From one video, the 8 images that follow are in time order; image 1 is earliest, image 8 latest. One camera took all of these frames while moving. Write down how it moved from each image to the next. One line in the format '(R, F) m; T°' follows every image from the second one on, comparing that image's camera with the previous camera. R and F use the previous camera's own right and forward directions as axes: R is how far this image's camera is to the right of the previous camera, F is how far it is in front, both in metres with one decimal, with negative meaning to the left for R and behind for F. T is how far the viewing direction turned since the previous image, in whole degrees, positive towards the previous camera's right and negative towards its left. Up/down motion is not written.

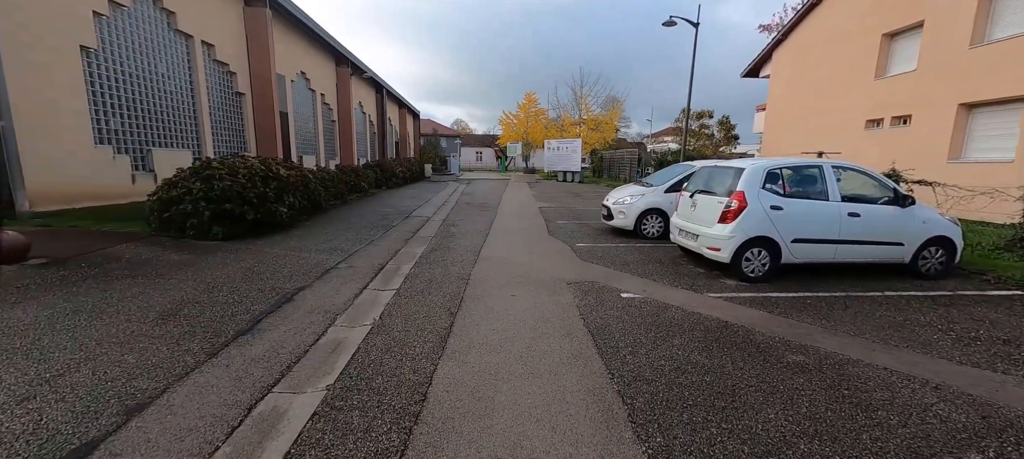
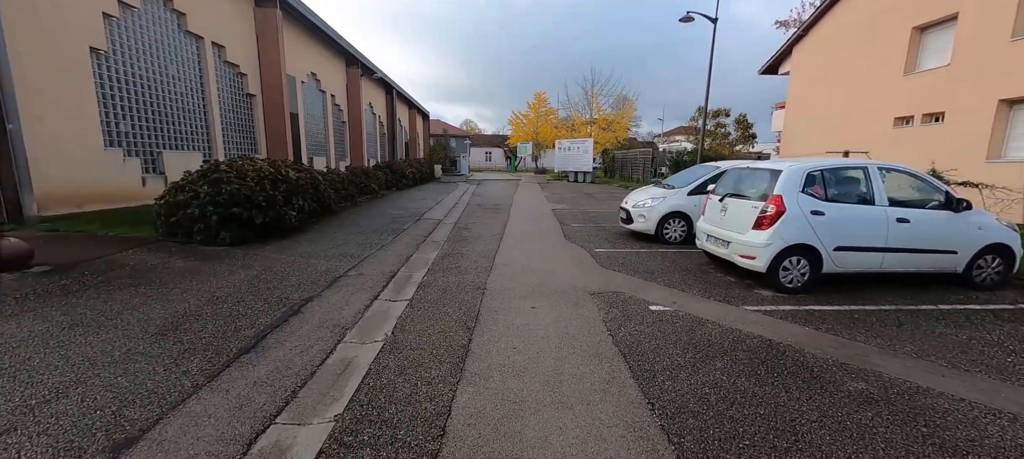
(-0.1, +0.3) m; -1°
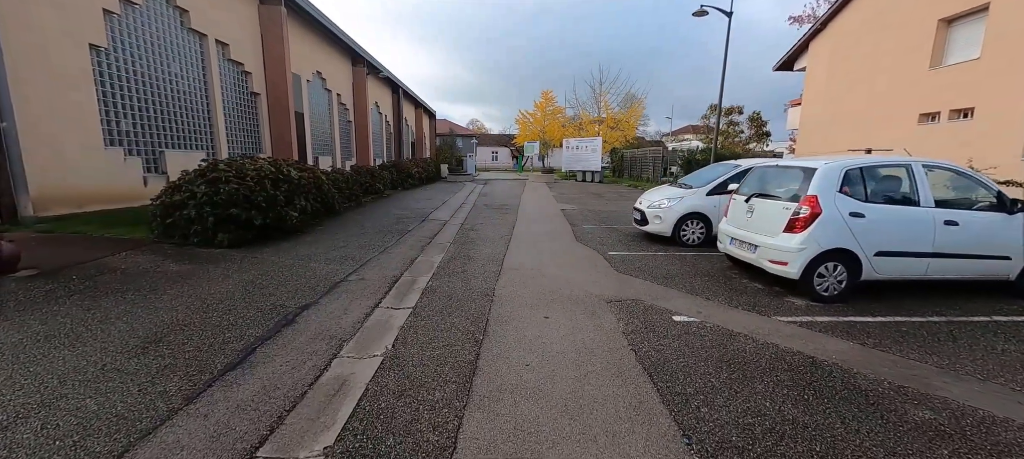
(0.0, +0.3) m; -1°
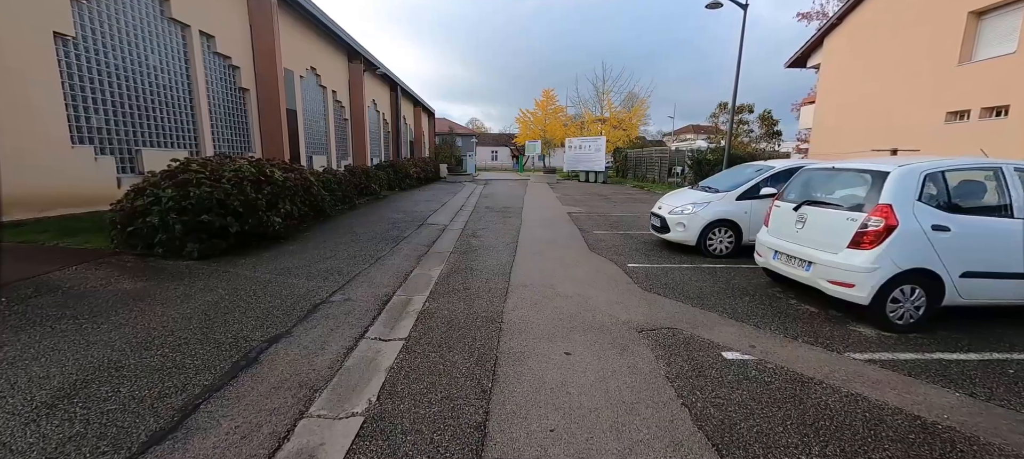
(-0.1, +0.7) m; 0°
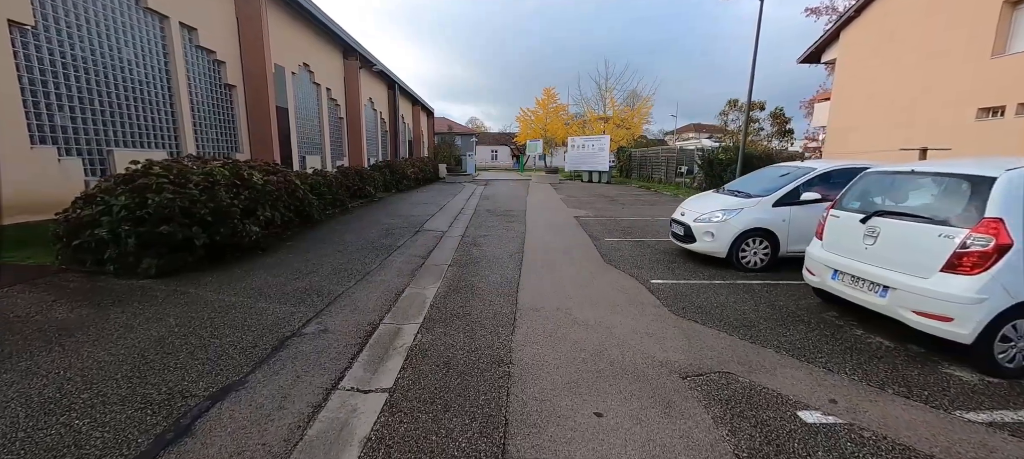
(-0.1, +0.7) m; 0°
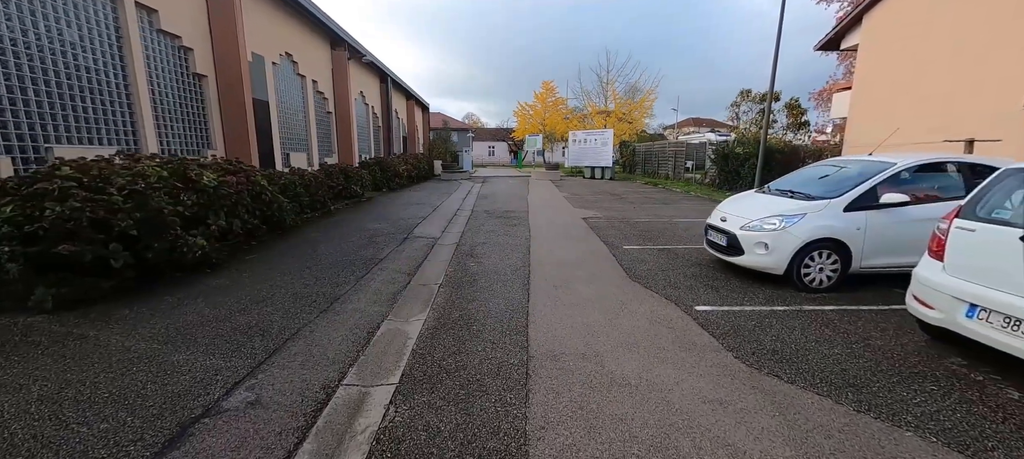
(-0.1, +1.0) m; 0°
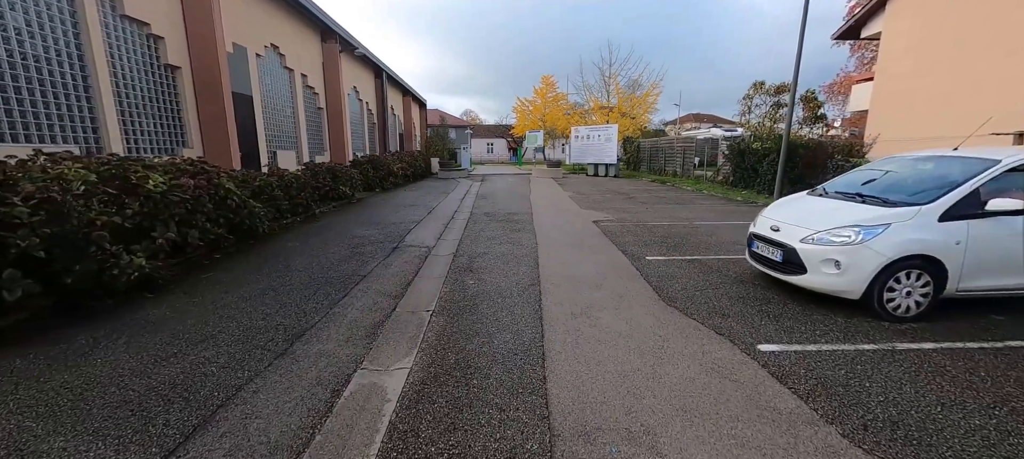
(-0.1, +0.9) m; 0°
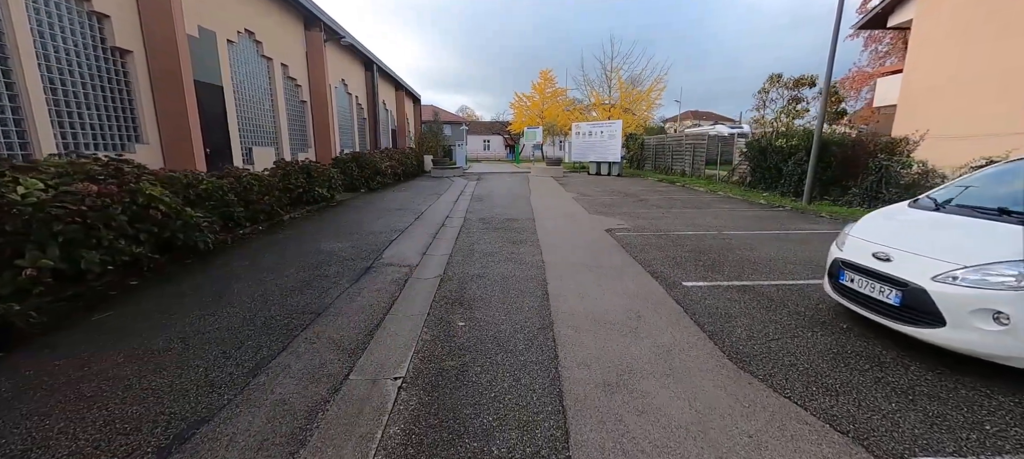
(-0.1, +1.2) m; +1°
